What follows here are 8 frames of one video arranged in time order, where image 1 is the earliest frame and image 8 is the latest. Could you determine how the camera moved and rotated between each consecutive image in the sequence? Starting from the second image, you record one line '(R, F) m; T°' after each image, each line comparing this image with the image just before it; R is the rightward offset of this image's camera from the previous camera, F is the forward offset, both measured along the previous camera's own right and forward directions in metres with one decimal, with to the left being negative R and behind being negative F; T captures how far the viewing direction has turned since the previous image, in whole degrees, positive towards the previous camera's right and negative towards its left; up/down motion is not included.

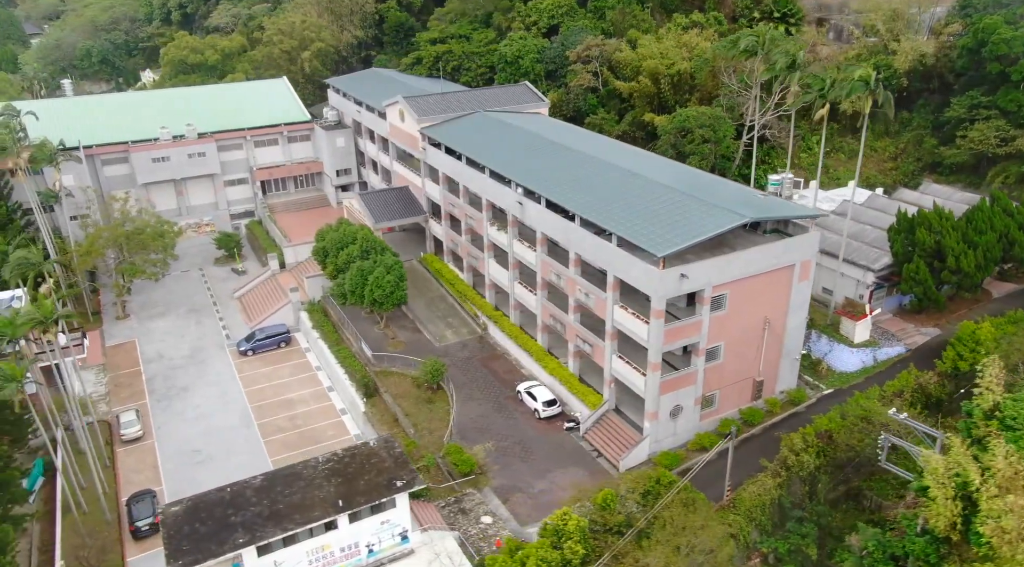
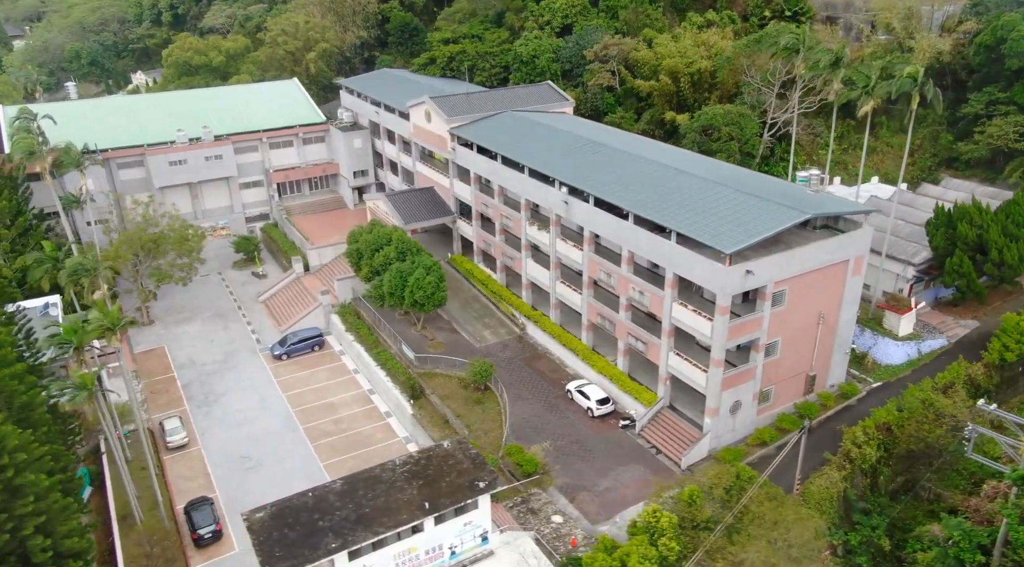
(-3.3, 0.0) m; +2°
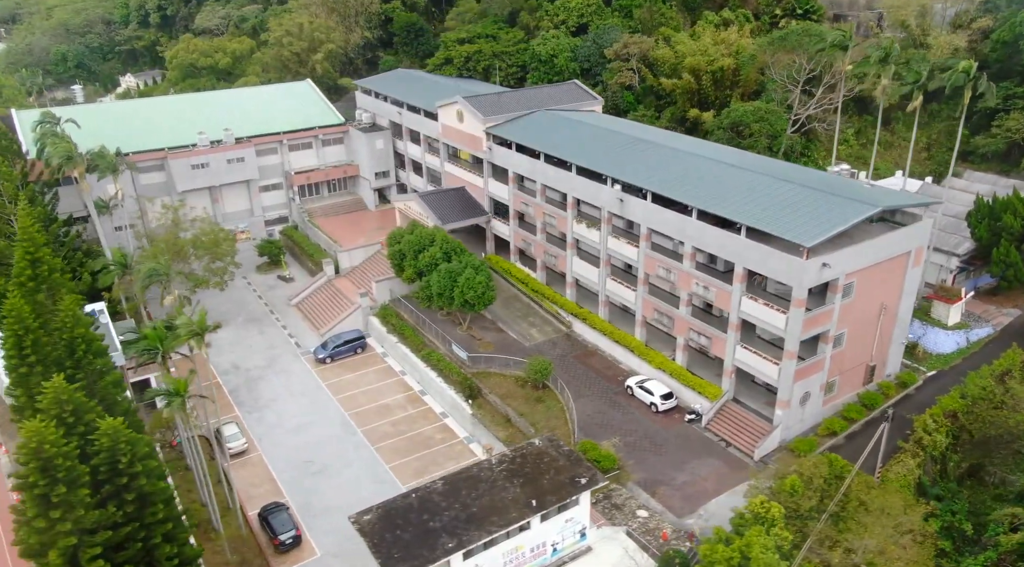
(-4.1, 0.0) m; +2°
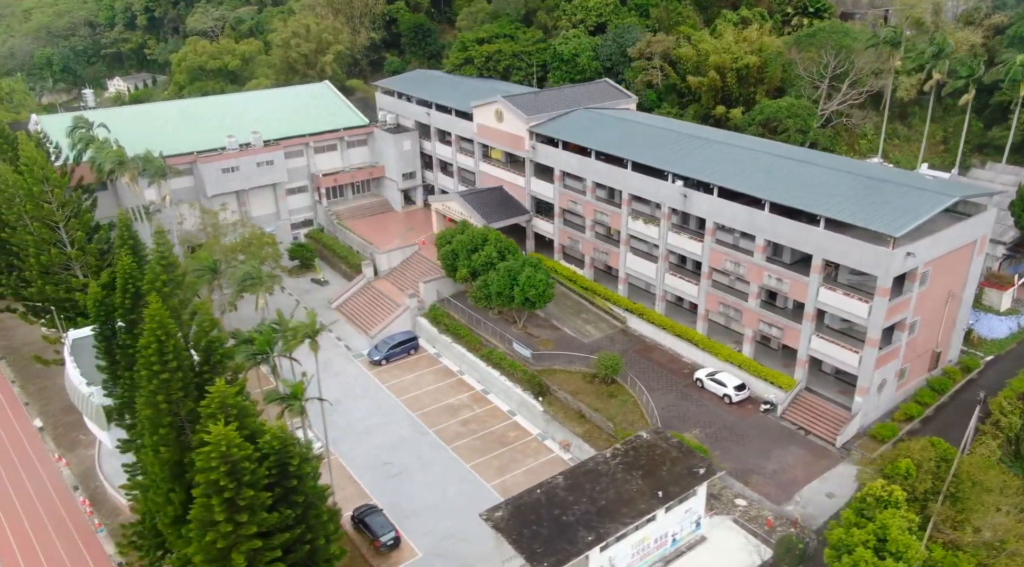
(-5.0, -0.1) m; +3°
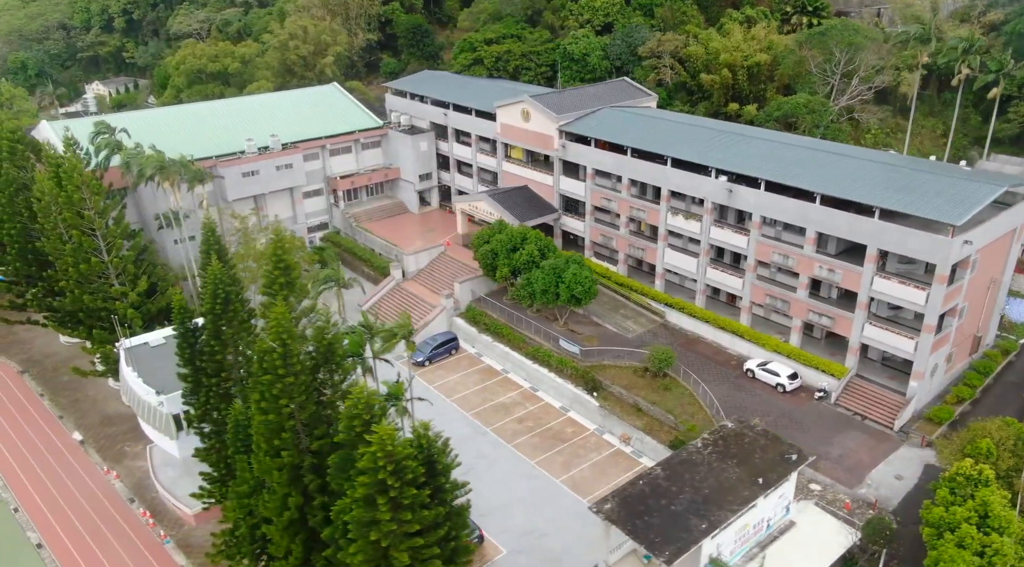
(-4.5, -0.2) m; +3°
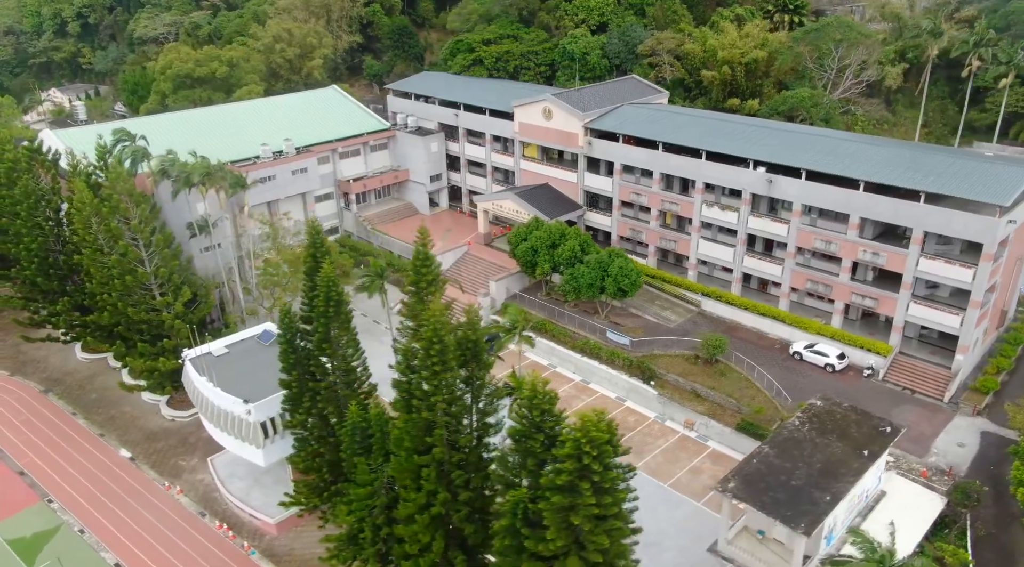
(-6.0, -0.3) m; +5°
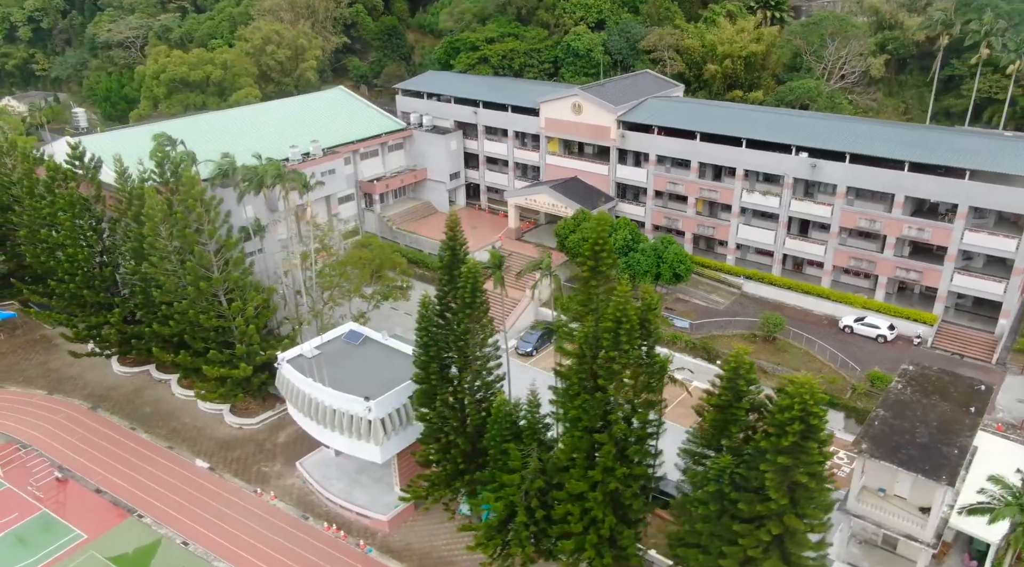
(-7.5, -0.5) m; +6°
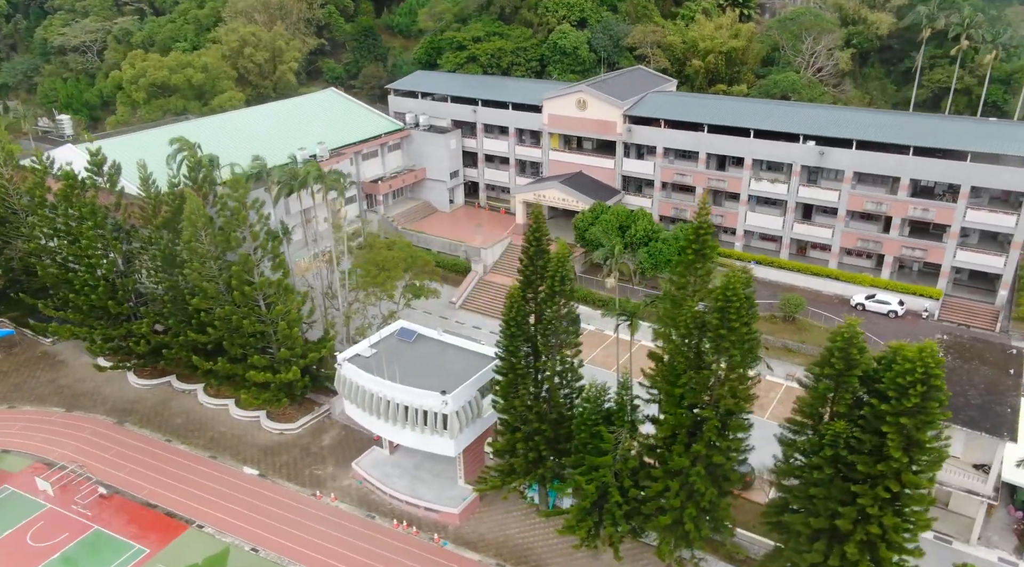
(-5.6, -0.5) m; +5°
